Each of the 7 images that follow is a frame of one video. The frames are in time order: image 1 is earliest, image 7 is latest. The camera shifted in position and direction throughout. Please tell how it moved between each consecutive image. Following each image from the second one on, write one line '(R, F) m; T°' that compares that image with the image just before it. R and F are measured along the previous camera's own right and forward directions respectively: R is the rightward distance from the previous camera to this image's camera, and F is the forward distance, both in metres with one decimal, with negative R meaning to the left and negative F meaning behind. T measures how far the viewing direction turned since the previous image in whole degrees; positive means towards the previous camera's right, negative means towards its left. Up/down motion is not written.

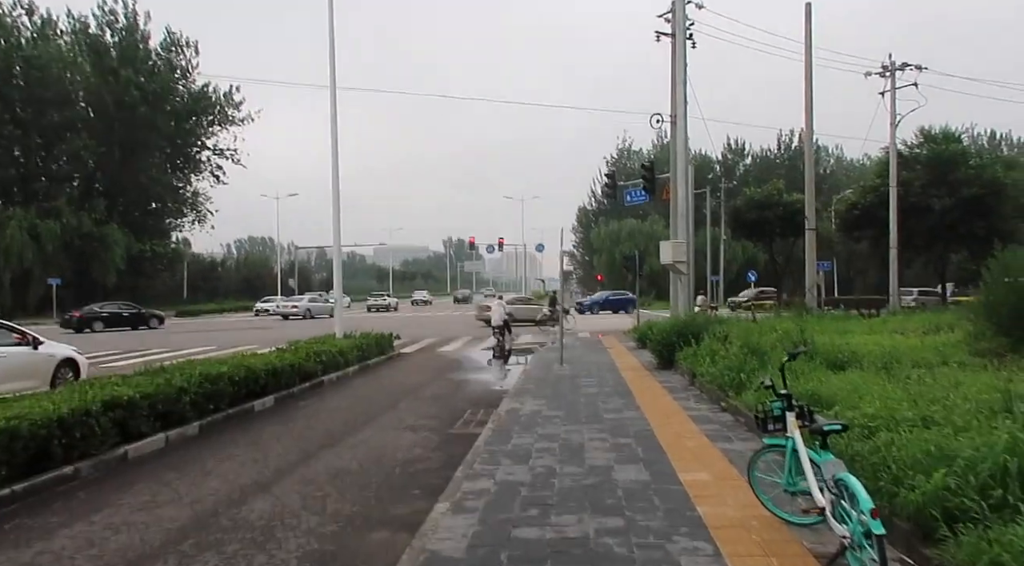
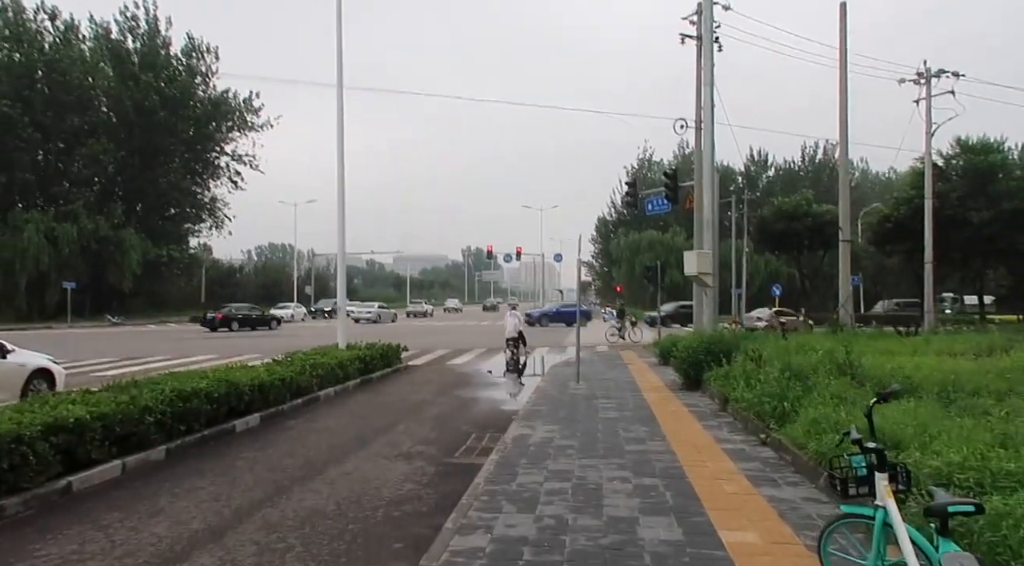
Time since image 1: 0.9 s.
(+0.1, +1.2) m; -1°
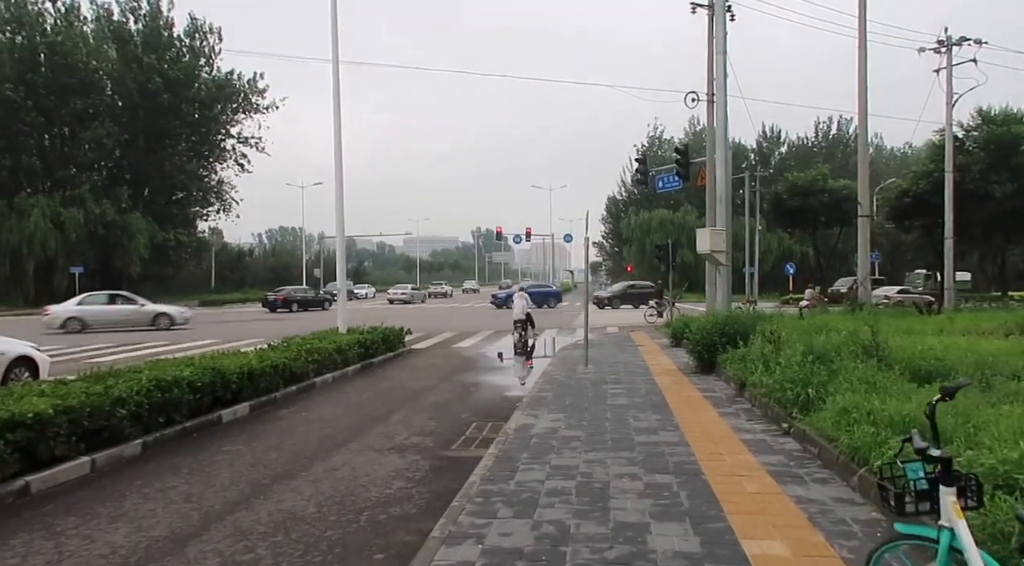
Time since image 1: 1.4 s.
(+0.1, +0.7) m; -1°
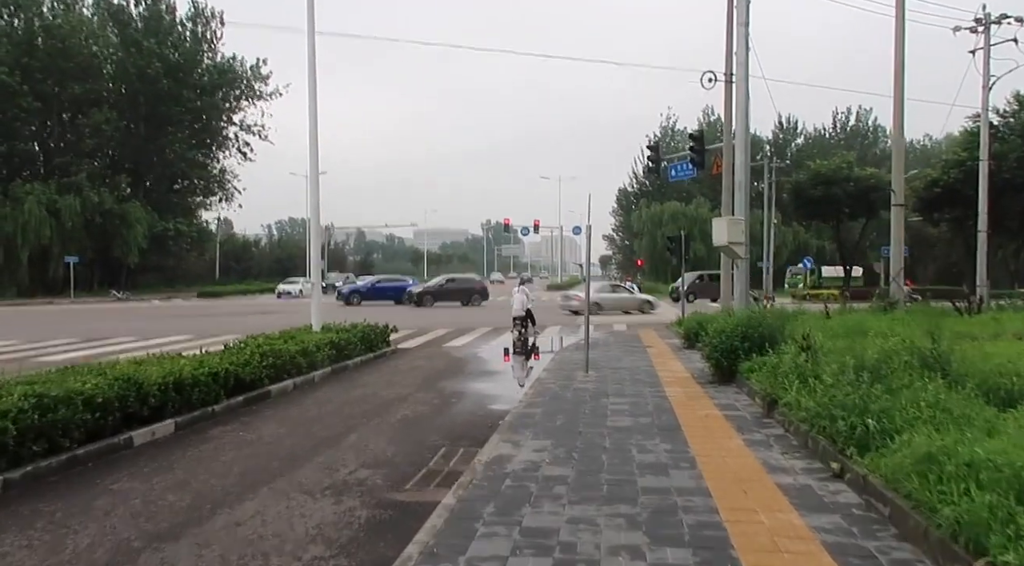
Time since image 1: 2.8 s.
(+0.3, +1.8) m; -1°
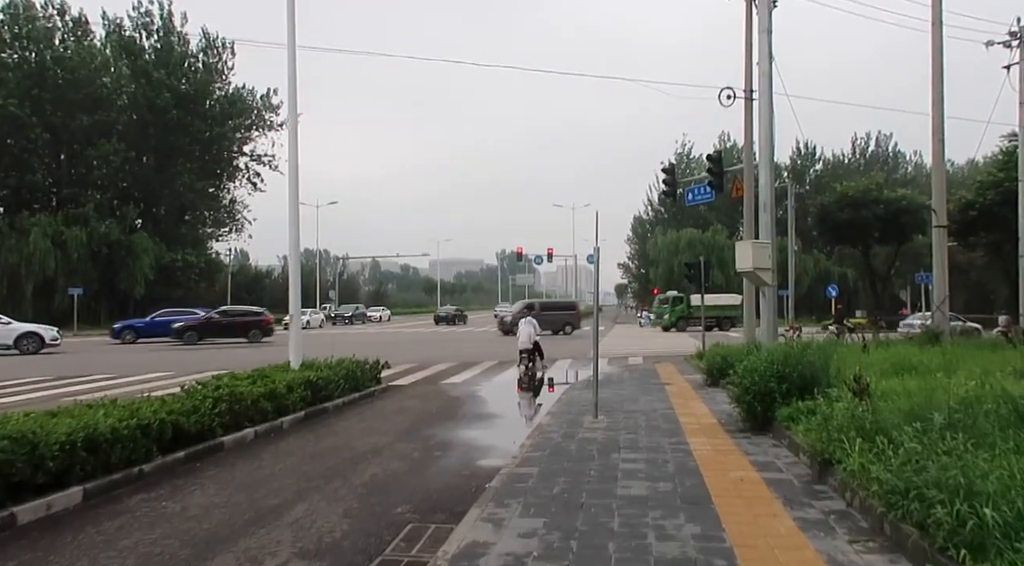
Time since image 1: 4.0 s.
(+0.3, +1.6) m; -1°
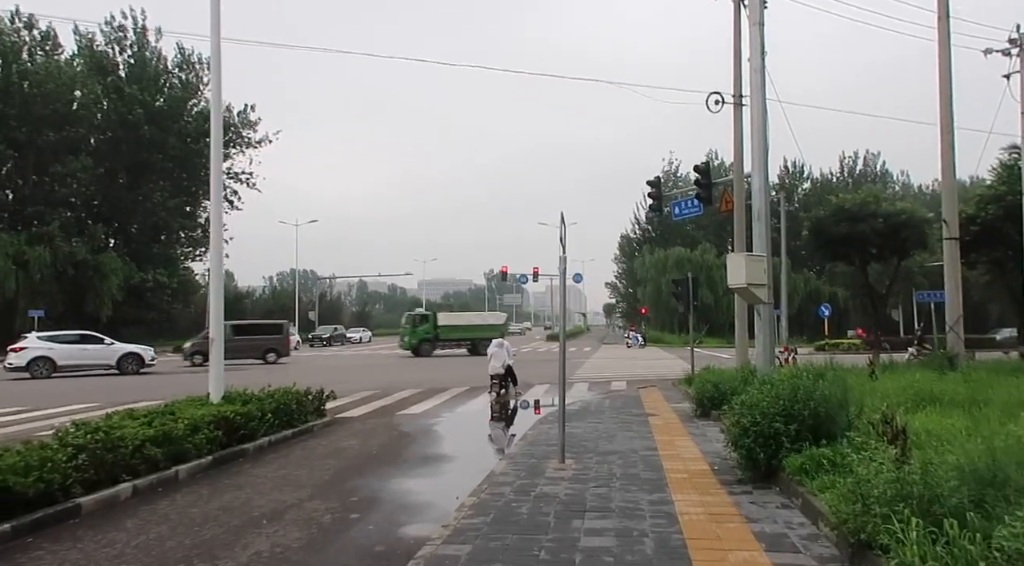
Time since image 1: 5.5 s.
(+0.5, +1.9) m; +1°
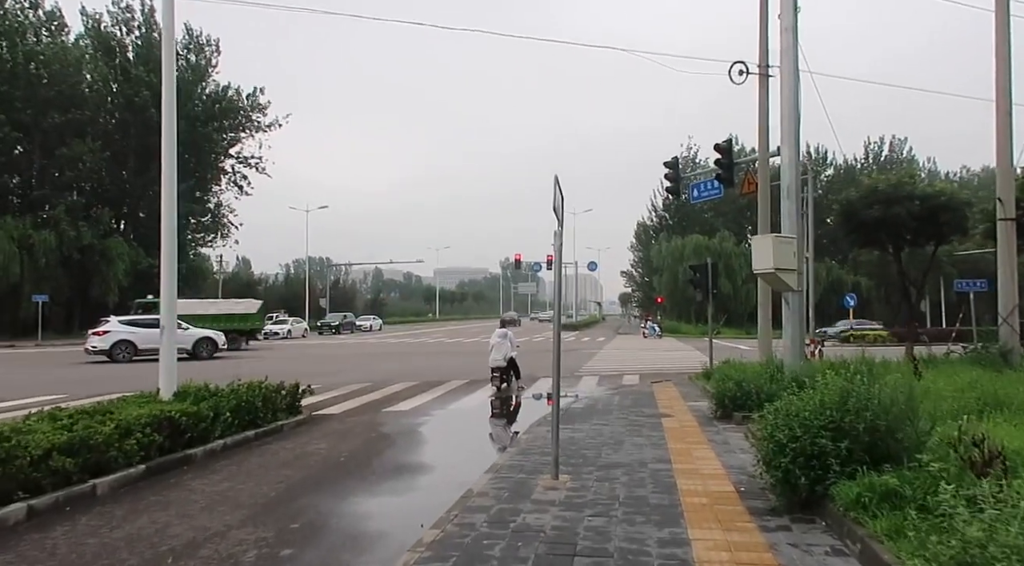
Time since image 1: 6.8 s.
(+0.3, +1.5) m; -1°
